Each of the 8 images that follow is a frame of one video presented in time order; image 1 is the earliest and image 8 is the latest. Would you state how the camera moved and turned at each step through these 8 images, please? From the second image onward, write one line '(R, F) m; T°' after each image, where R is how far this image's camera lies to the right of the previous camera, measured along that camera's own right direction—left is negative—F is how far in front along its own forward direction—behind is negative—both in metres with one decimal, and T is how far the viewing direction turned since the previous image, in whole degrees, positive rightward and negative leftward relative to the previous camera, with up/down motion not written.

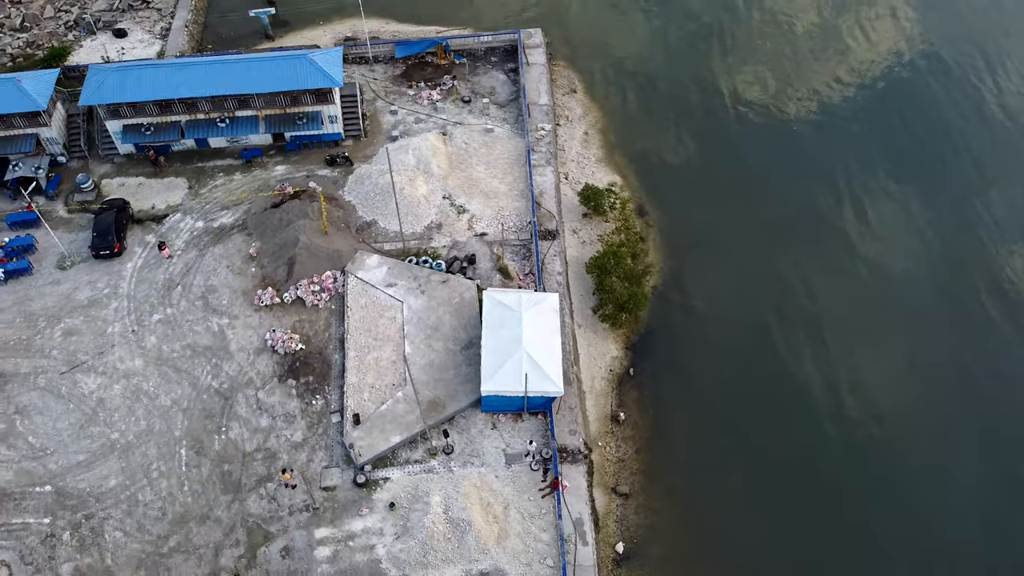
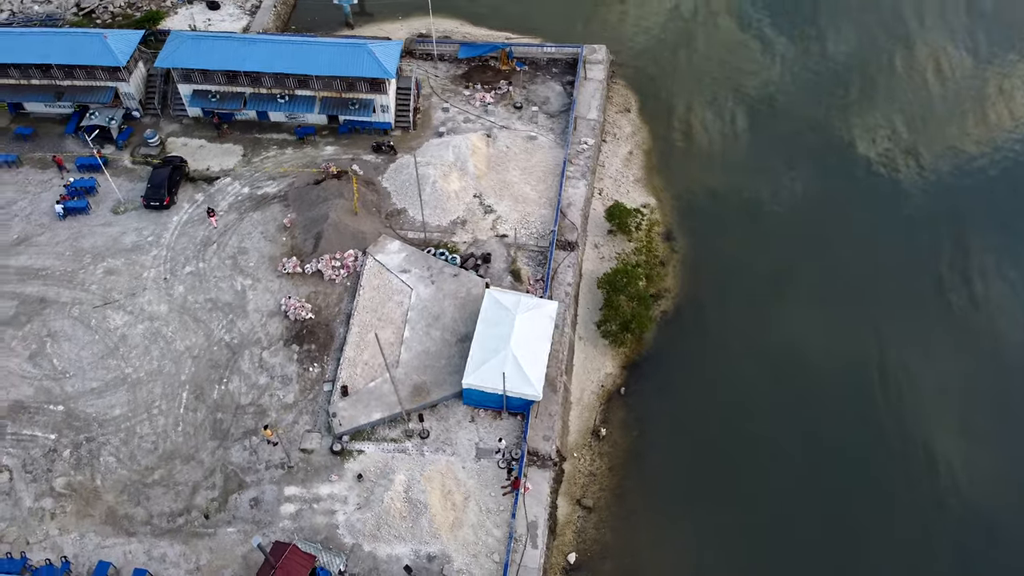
(+3.7, -0.7) m; -6°
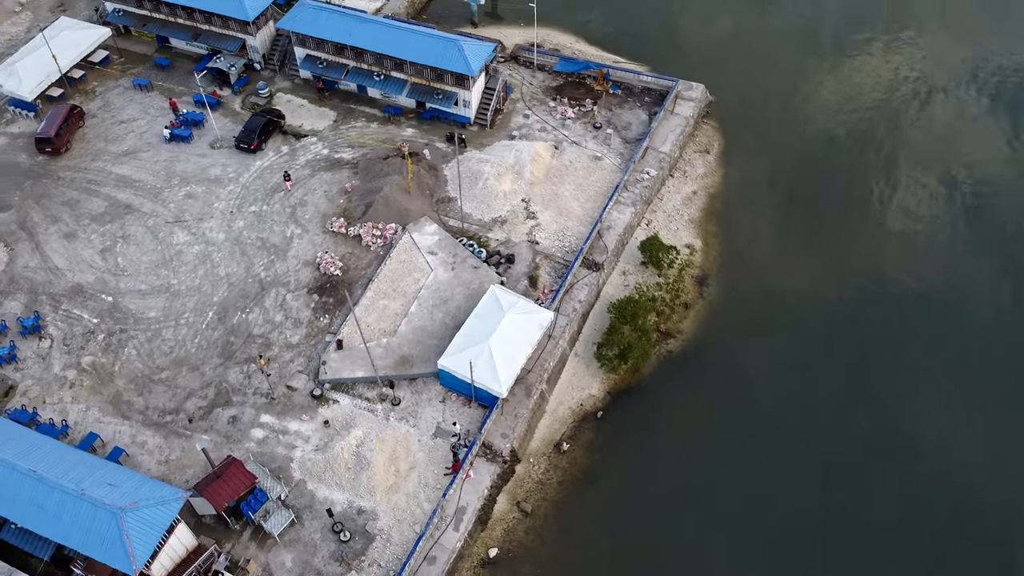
(+6.5, -0.9) m; -11°
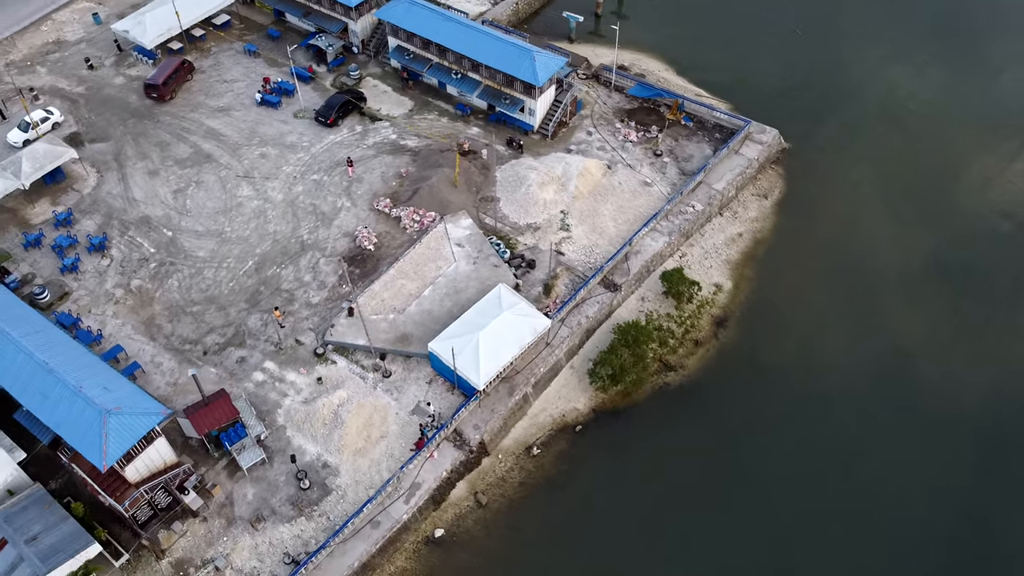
(+5.5, -0.8) m; -9°
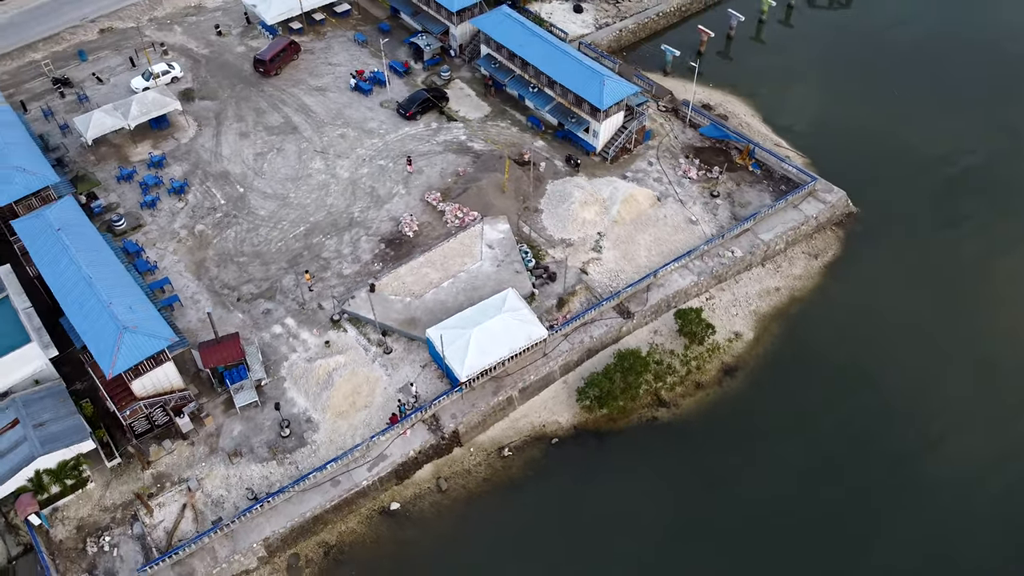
(+6.1, -0.8) m; -10°
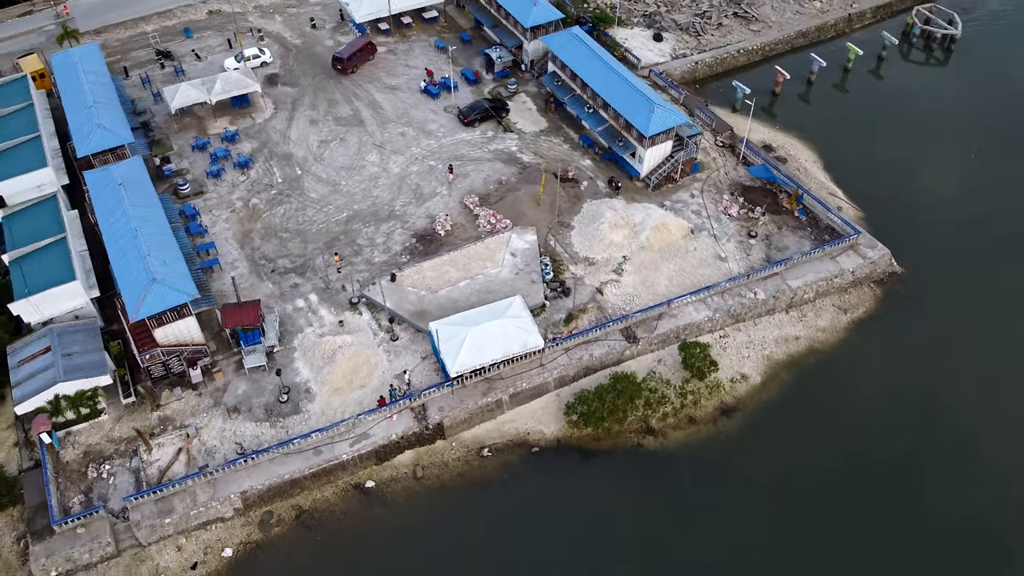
(+4.9, -0.7) m; -8°
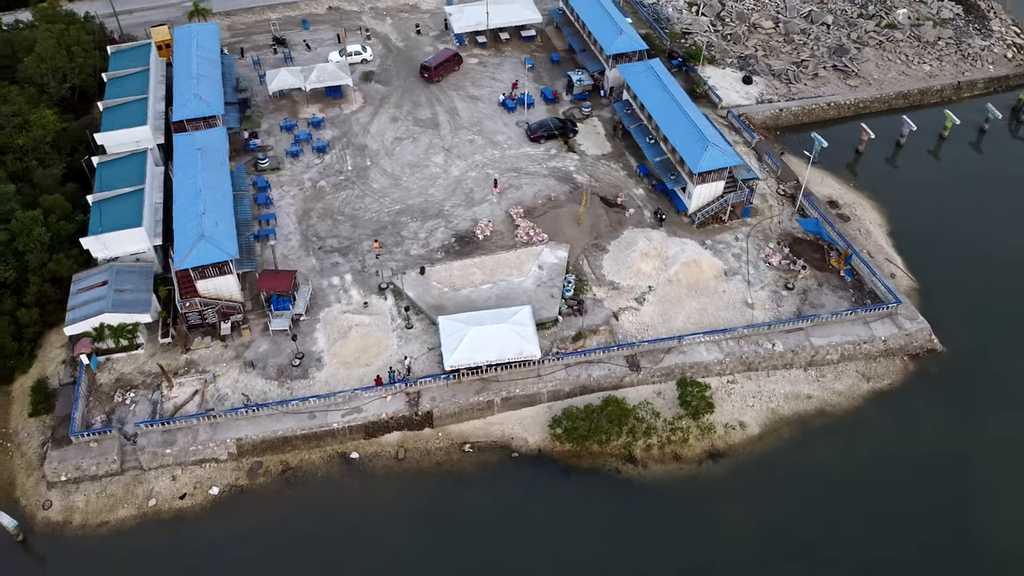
(+6.0, -0.9) m; -9°
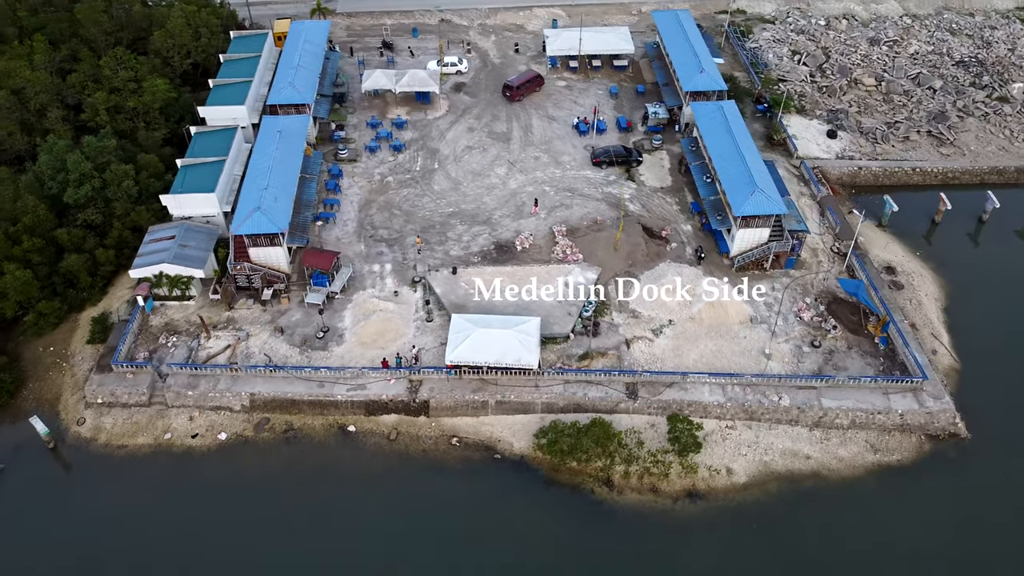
(+6.2, -1.0) m; -10°
